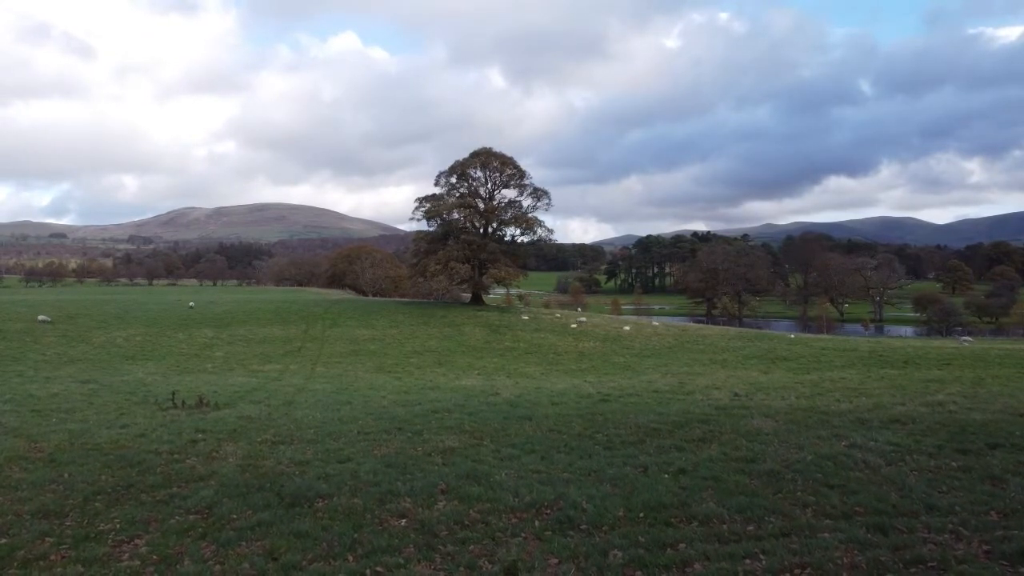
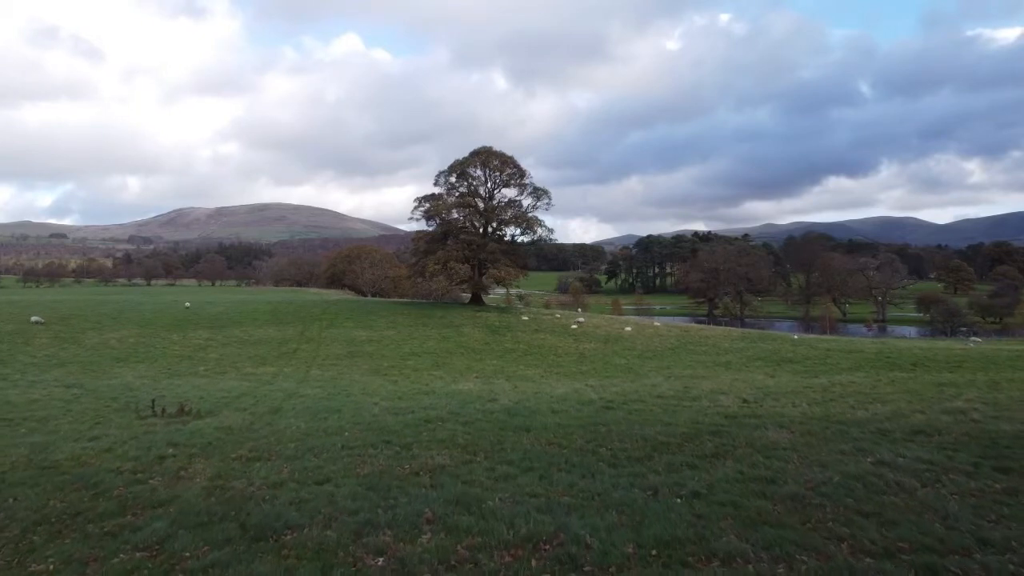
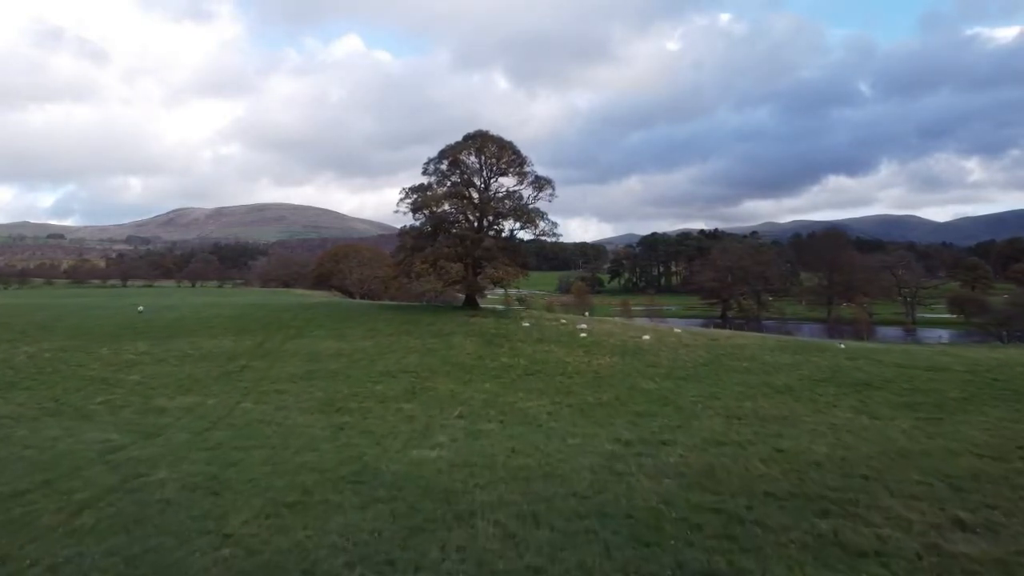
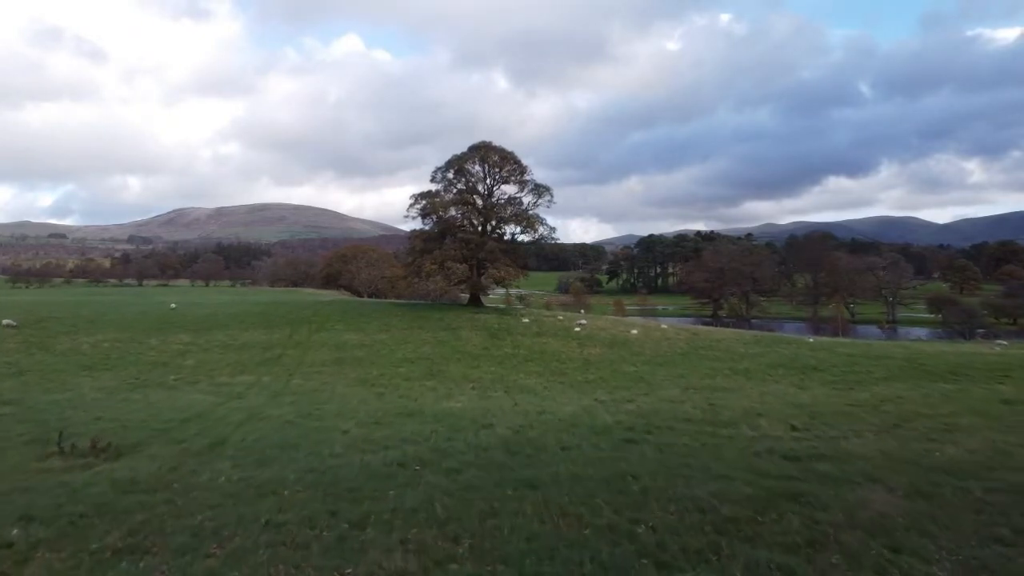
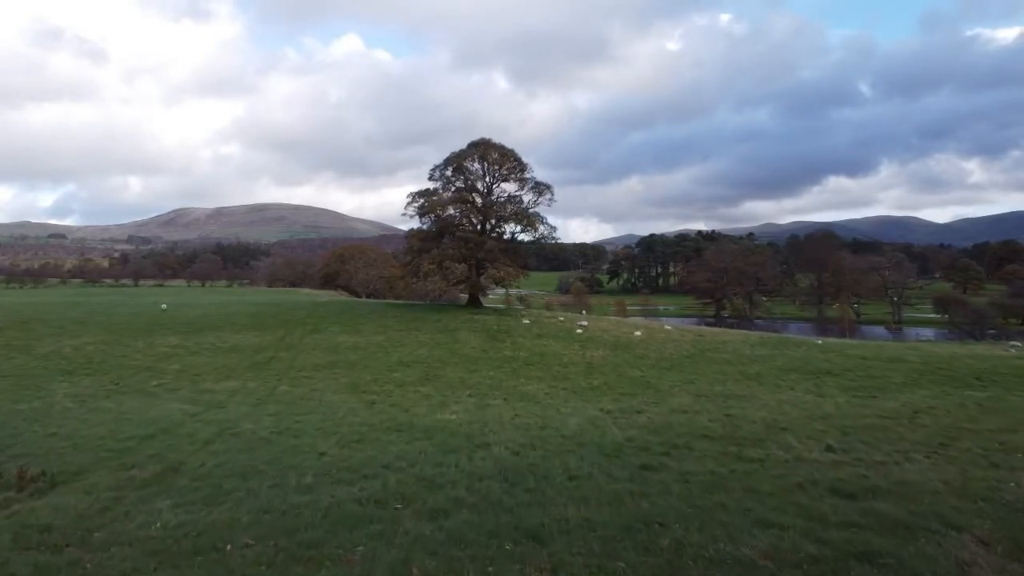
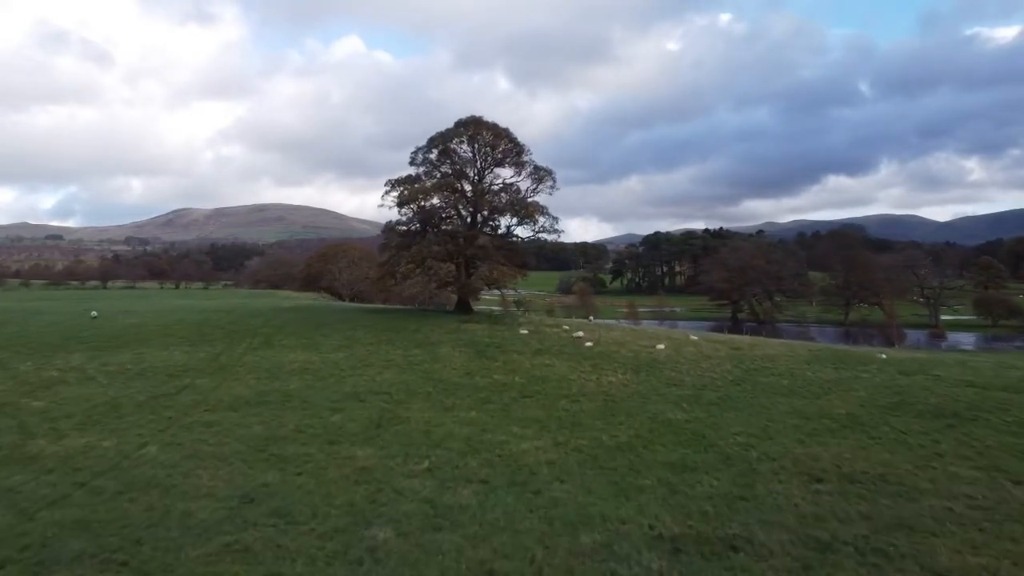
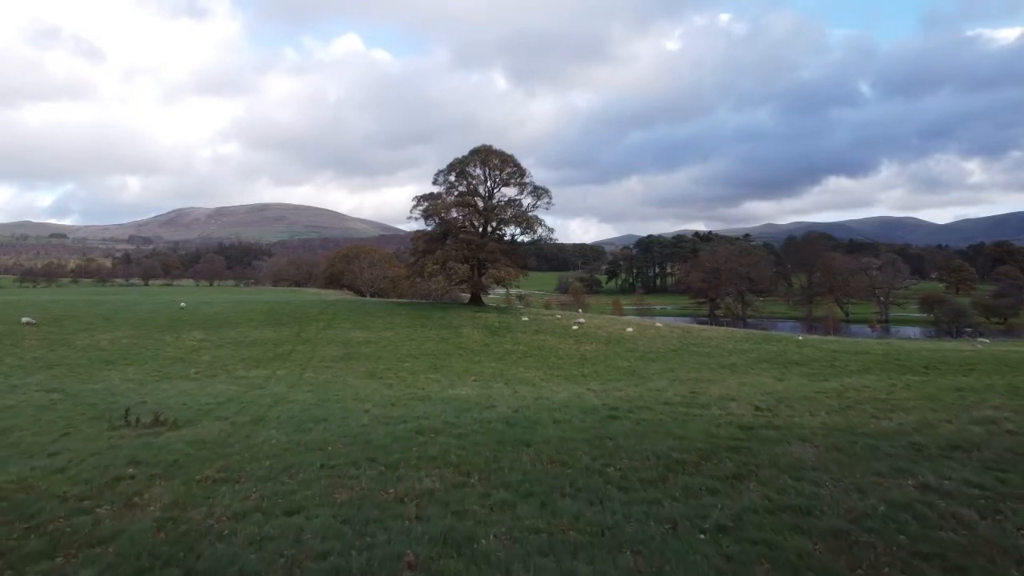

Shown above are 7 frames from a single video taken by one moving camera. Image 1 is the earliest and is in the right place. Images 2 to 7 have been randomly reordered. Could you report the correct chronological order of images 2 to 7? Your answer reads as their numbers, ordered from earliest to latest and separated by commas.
2, 7, 4, 5, 3, 6
